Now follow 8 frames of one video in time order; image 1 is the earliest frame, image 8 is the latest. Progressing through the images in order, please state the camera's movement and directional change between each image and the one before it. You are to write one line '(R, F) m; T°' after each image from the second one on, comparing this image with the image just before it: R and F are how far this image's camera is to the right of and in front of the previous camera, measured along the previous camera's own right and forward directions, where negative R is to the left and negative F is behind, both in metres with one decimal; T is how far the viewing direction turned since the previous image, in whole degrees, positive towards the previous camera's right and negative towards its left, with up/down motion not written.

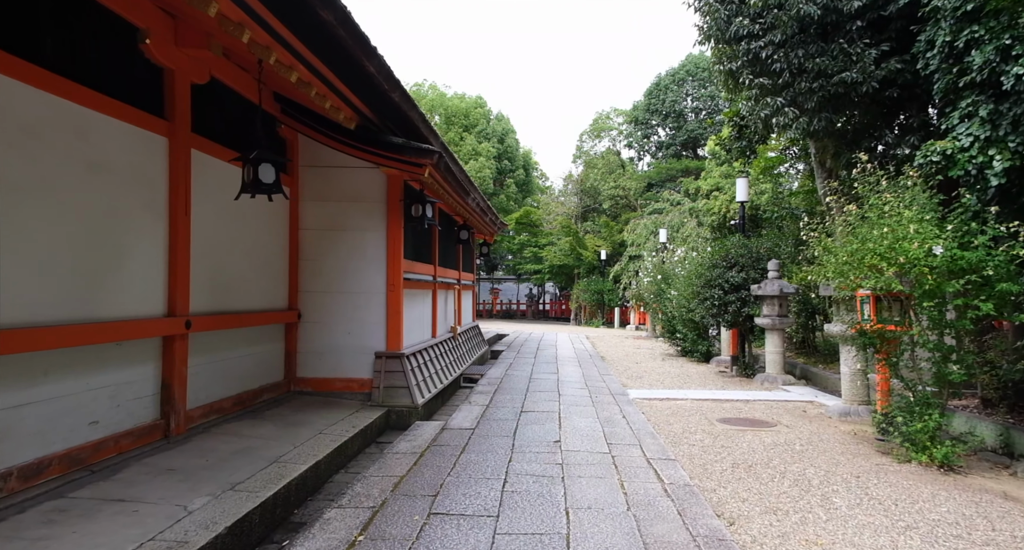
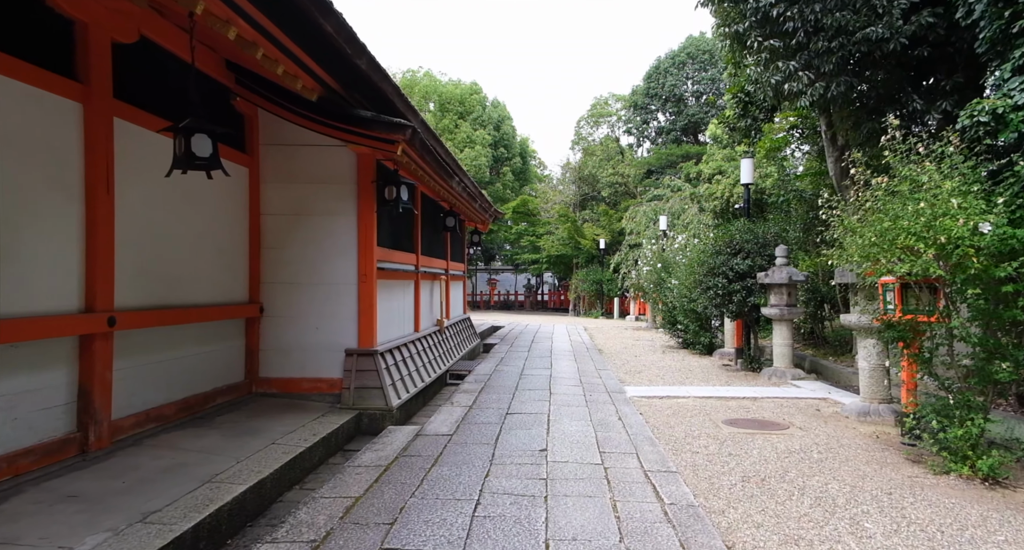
(+0.1, +0.5) m; 0°
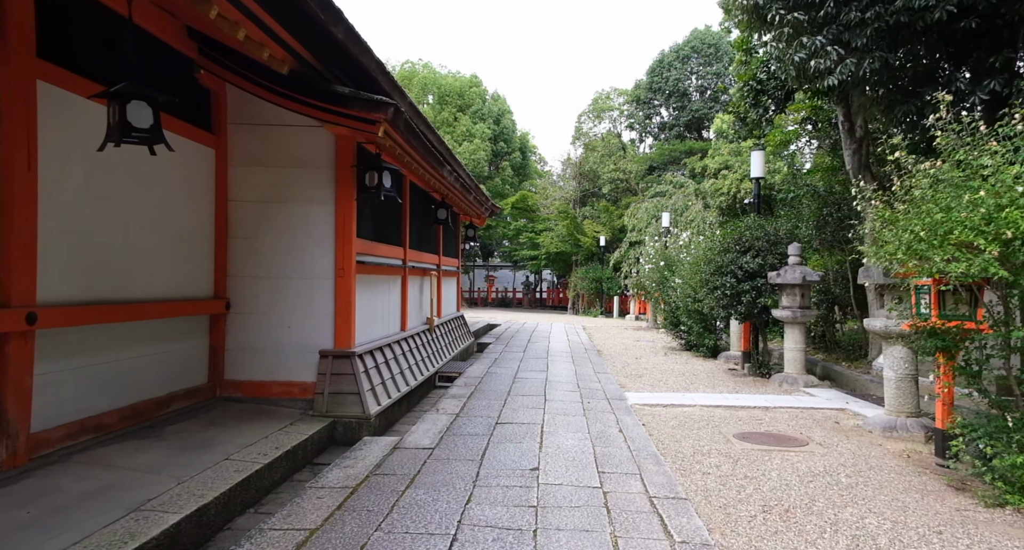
(+0.1, +0.5) m; 0°
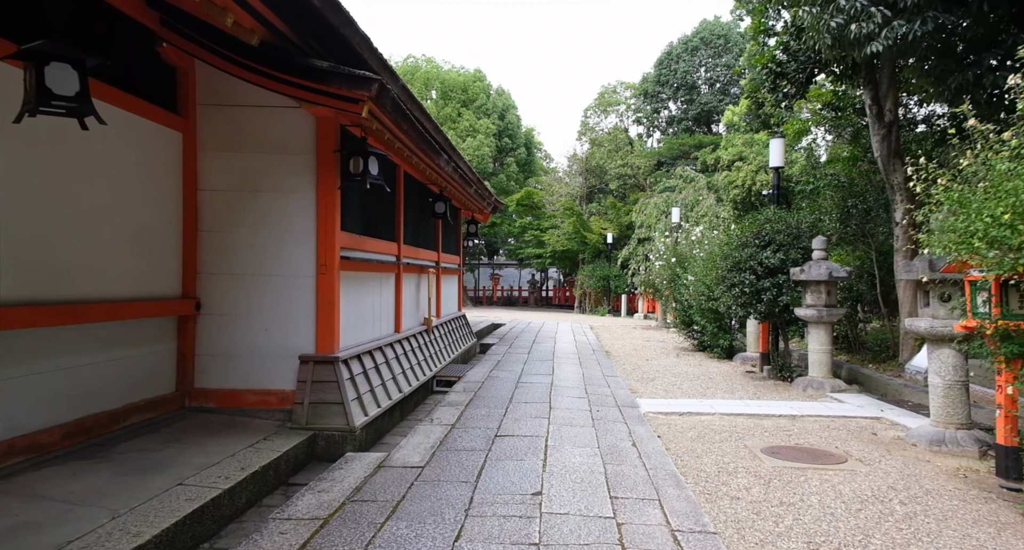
(0.0, +0.5) m; -1°
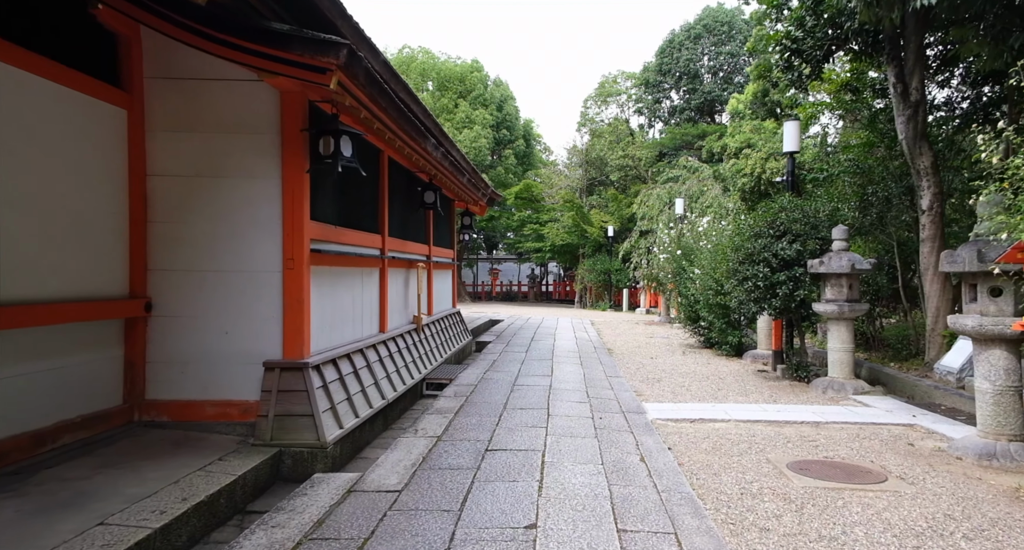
(+0.1, +0.5) m; 0°
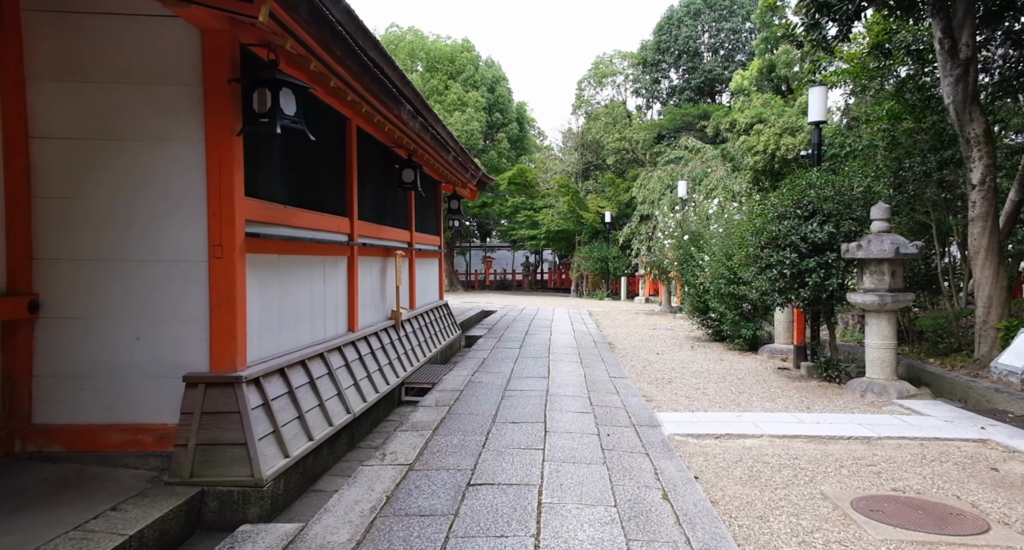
(0.0, +0.8) m; 0°
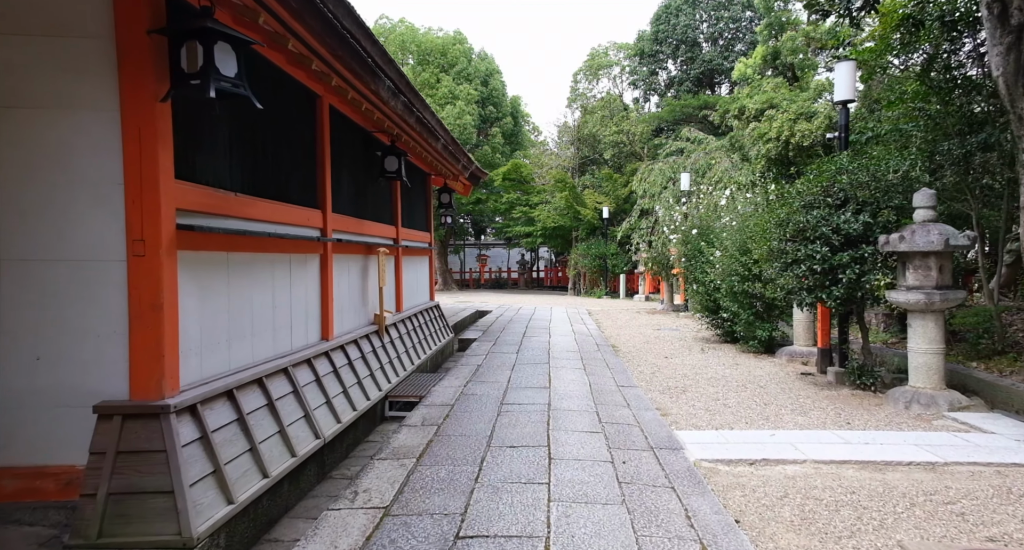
(0.0, +0.6) m; 0°
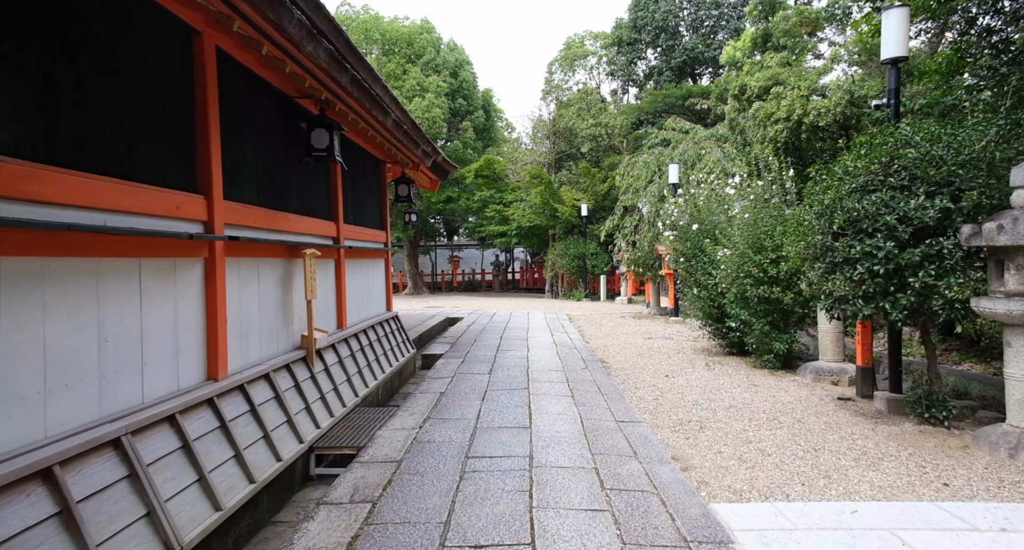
(0.0, +1.2) m; +2°
